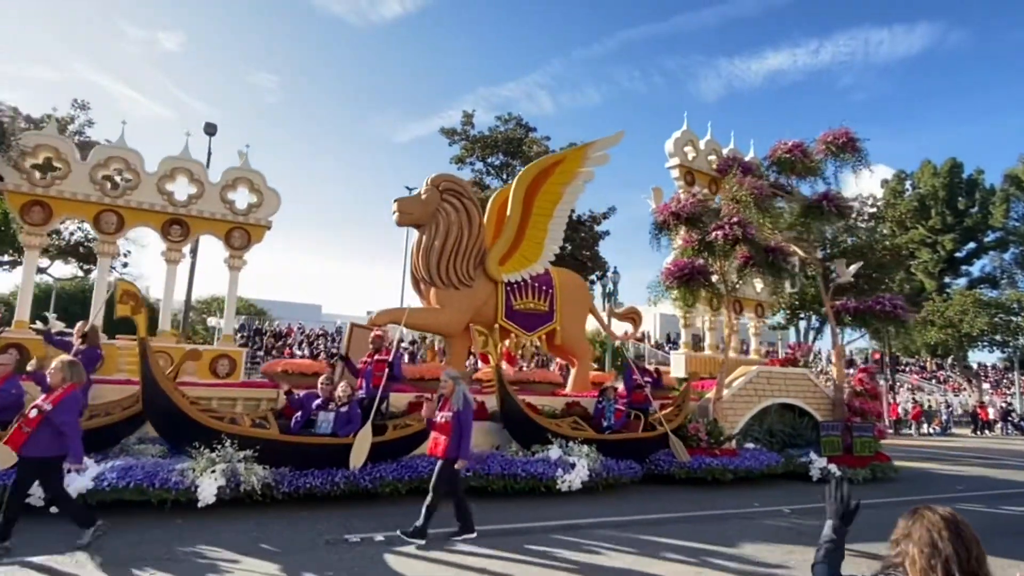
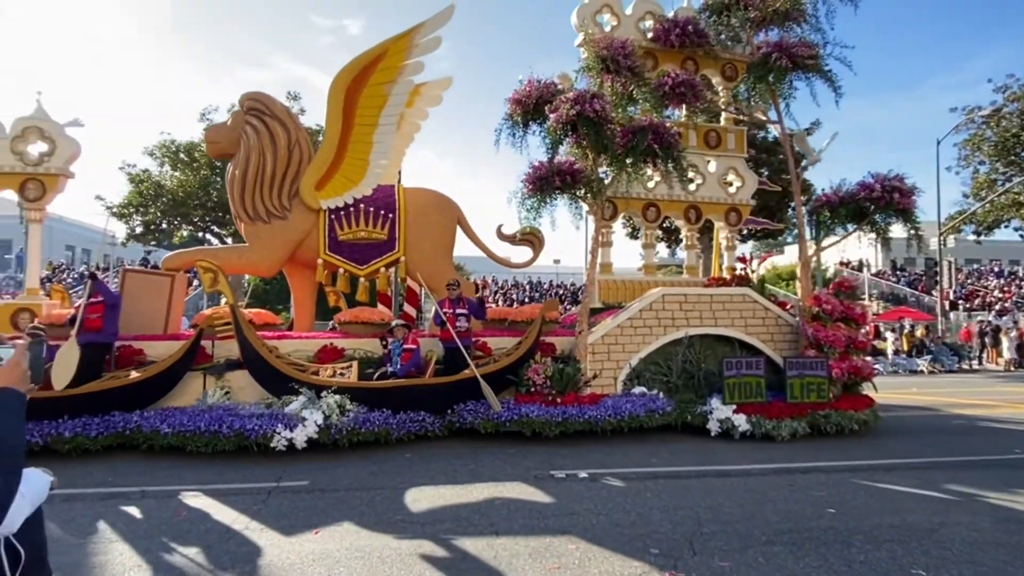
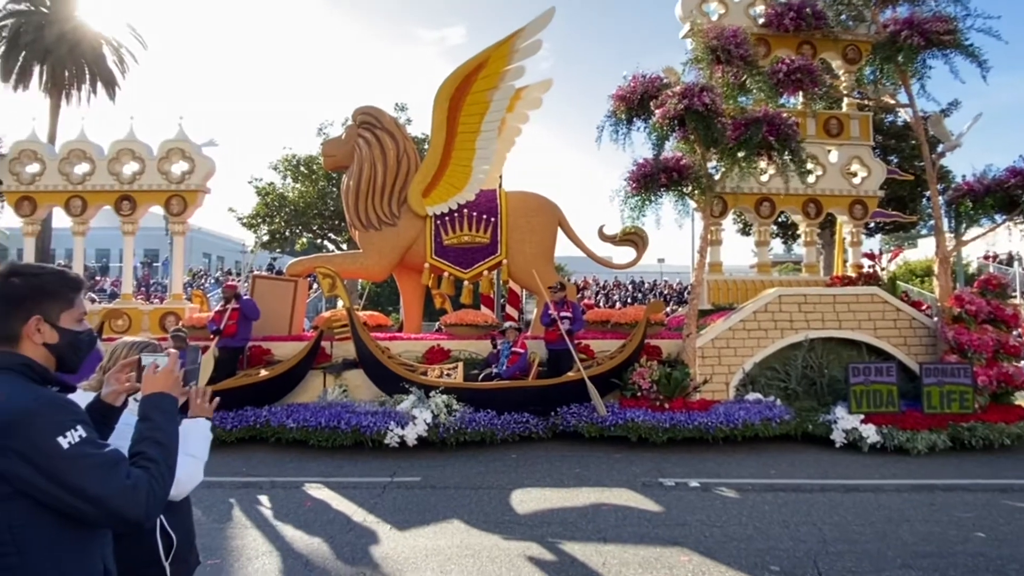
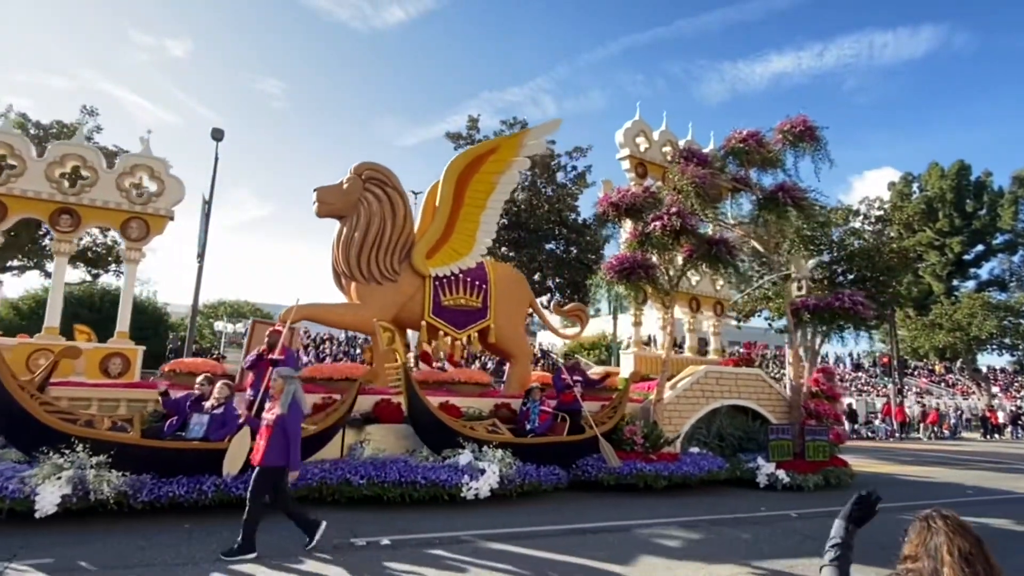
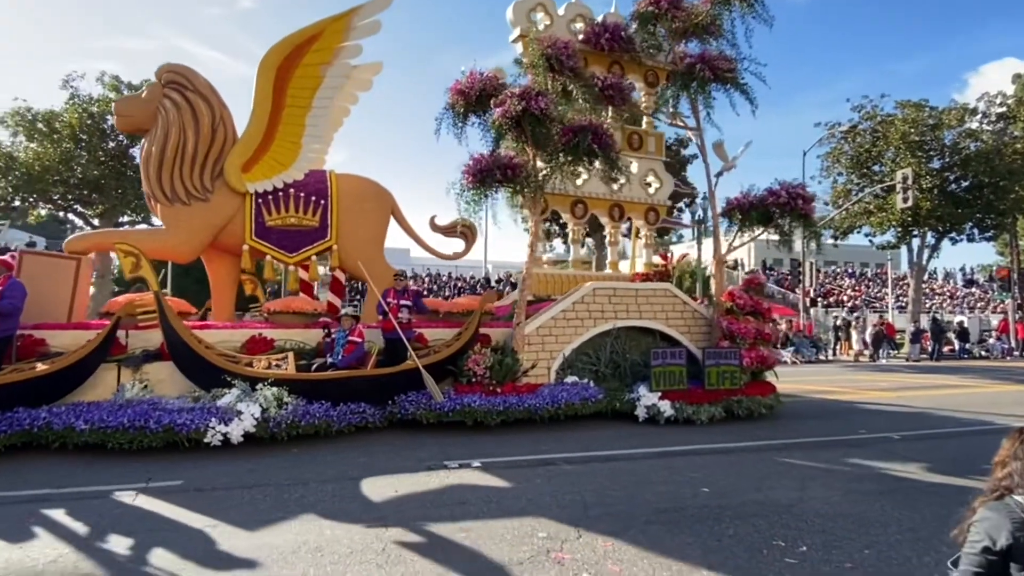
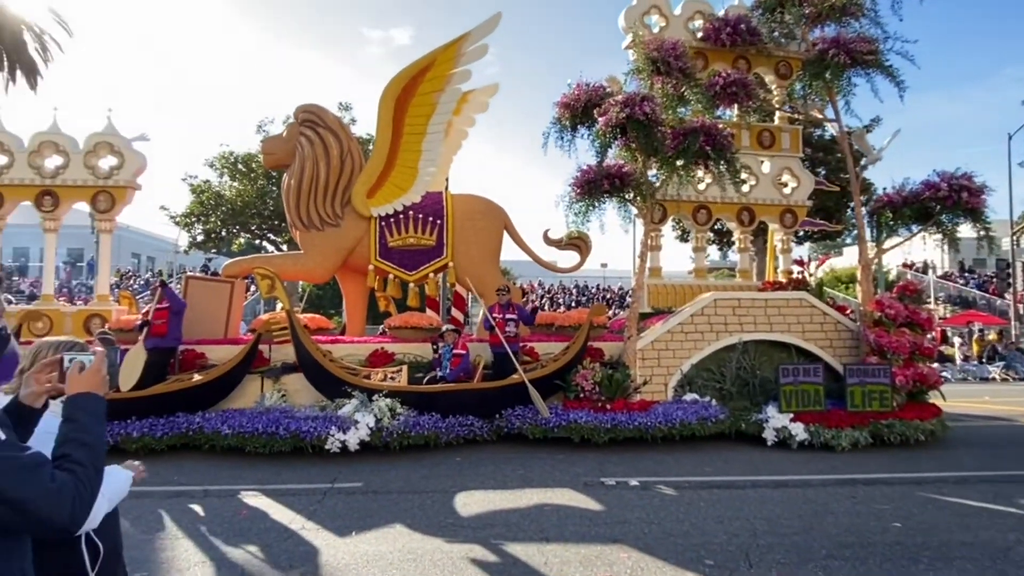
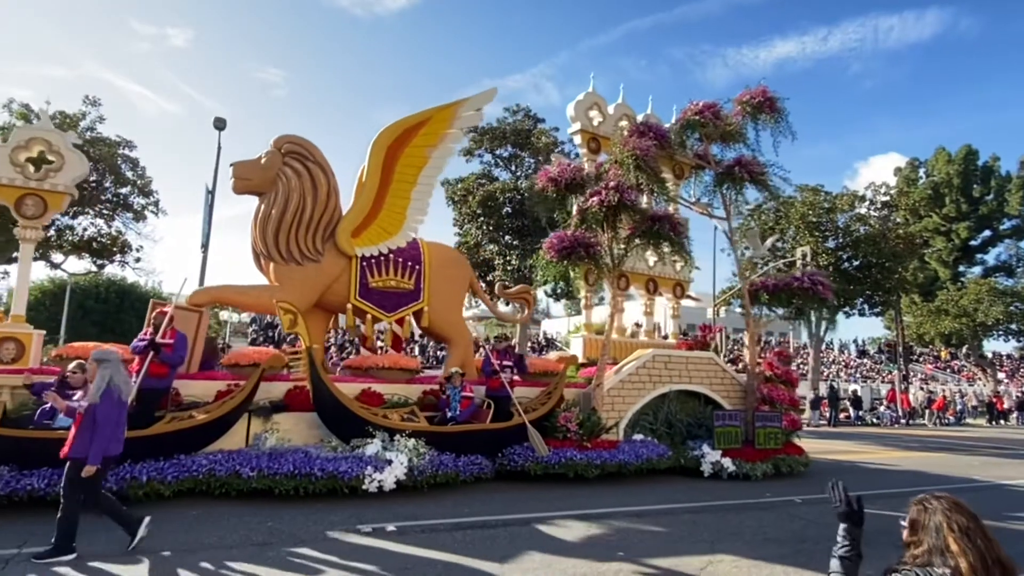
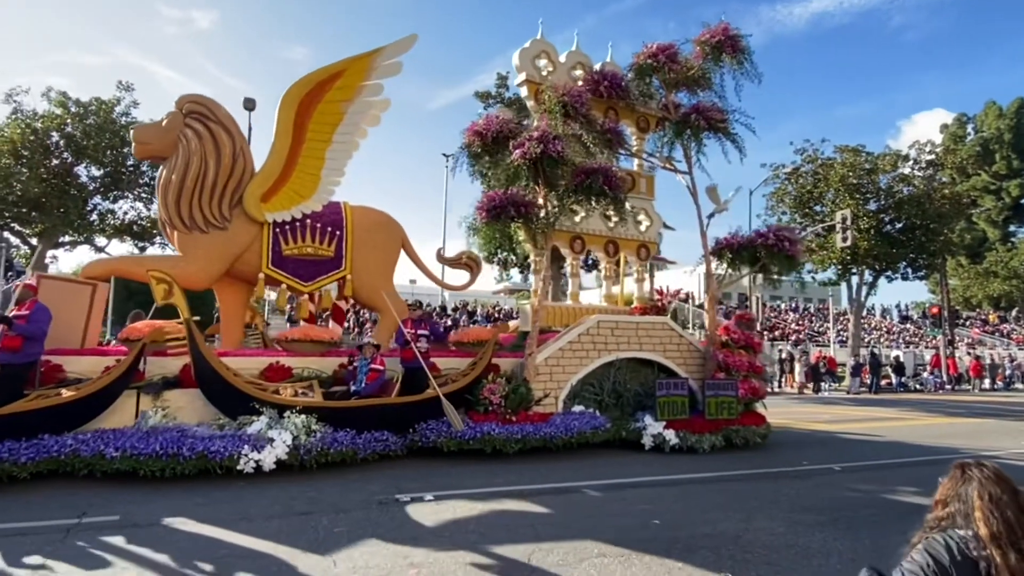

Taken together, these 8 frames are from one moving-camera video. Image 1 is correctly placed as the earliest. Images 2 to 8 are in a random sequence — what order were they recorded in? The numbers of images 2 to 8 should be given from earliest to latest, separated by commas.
4, 7, 8, 5, 2, 6, 3
